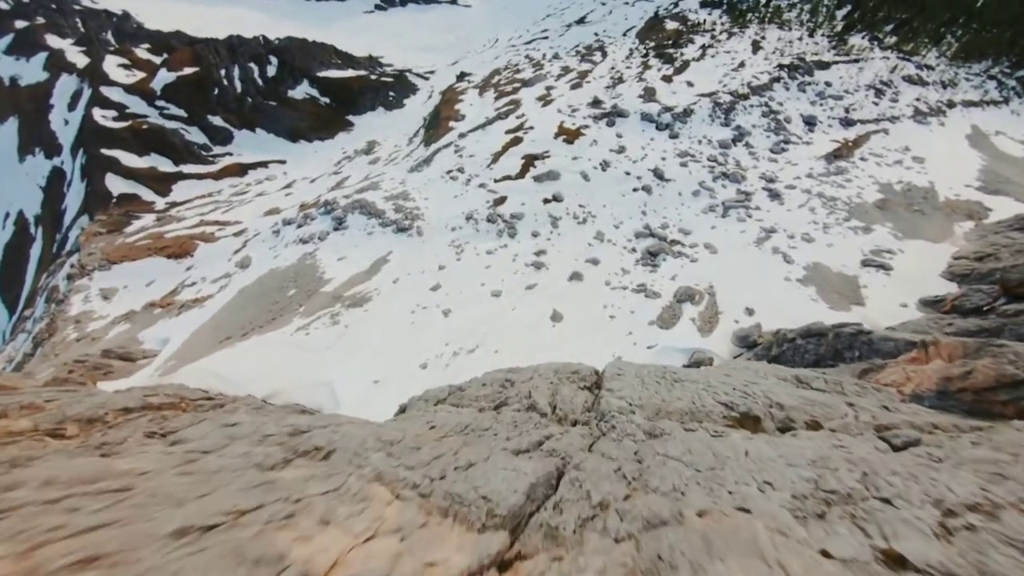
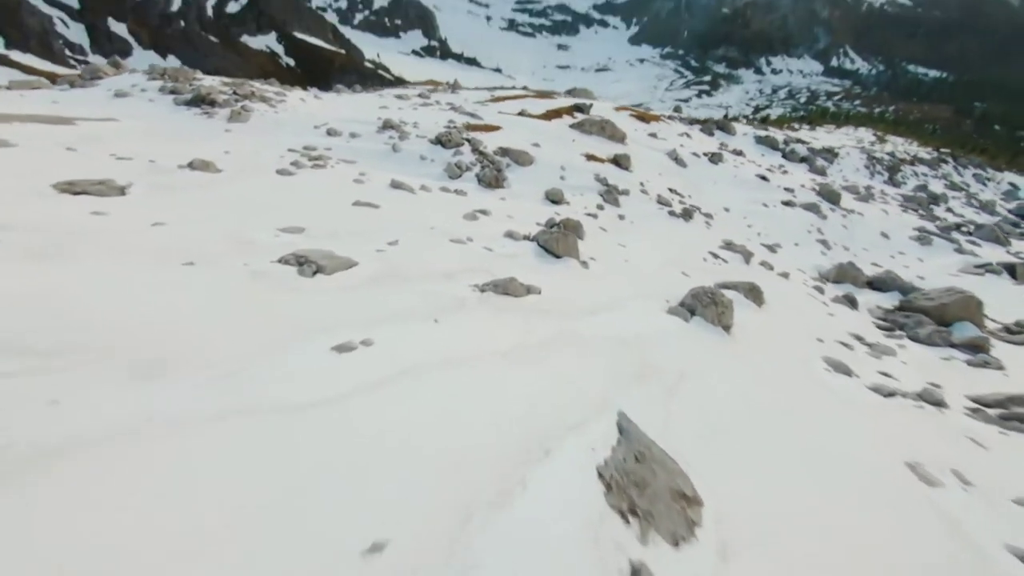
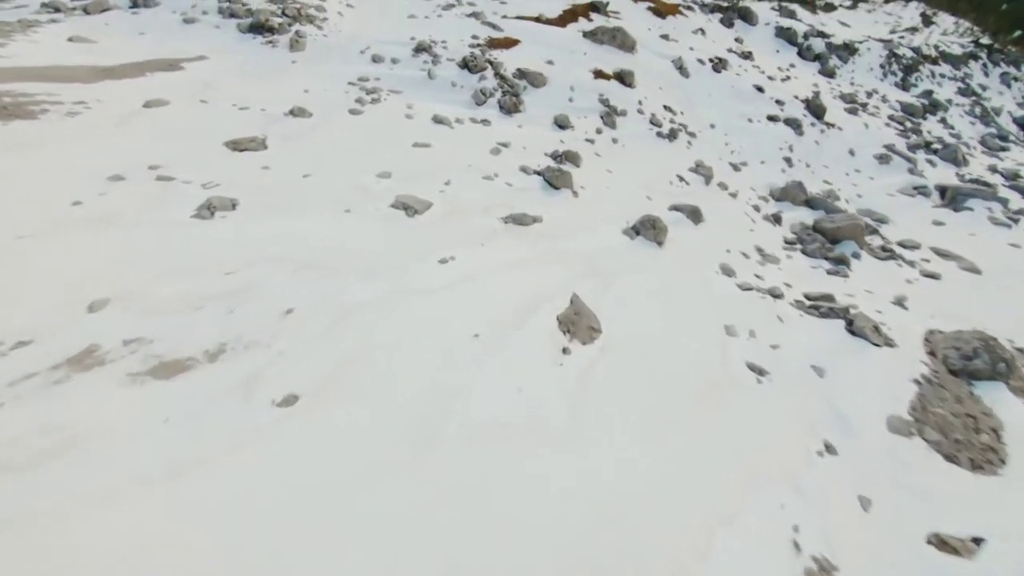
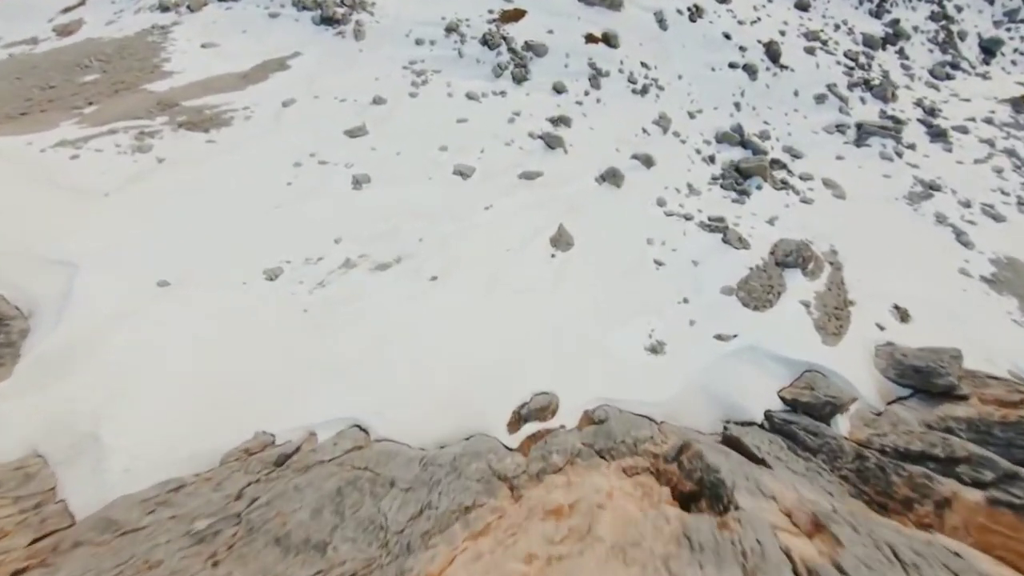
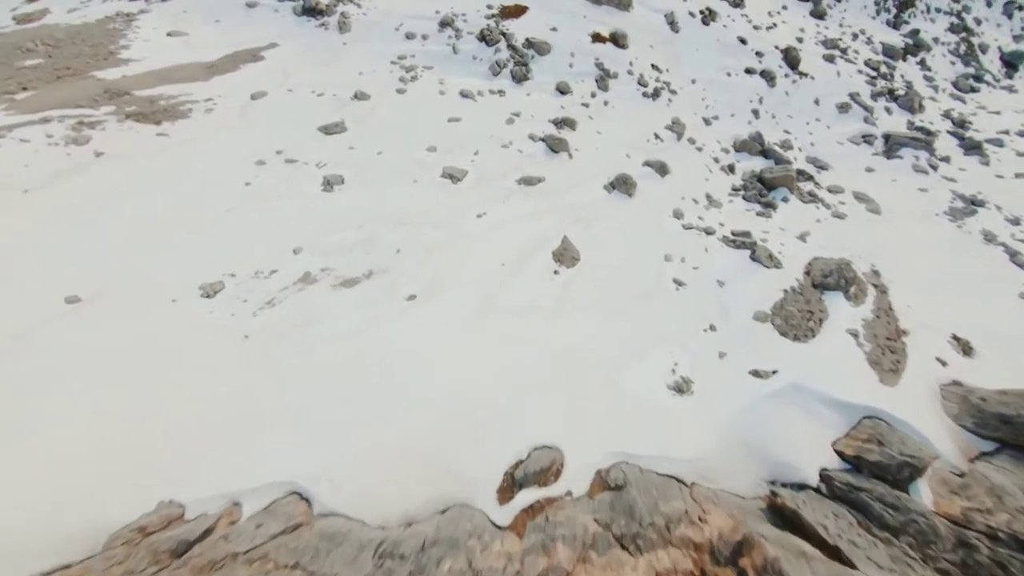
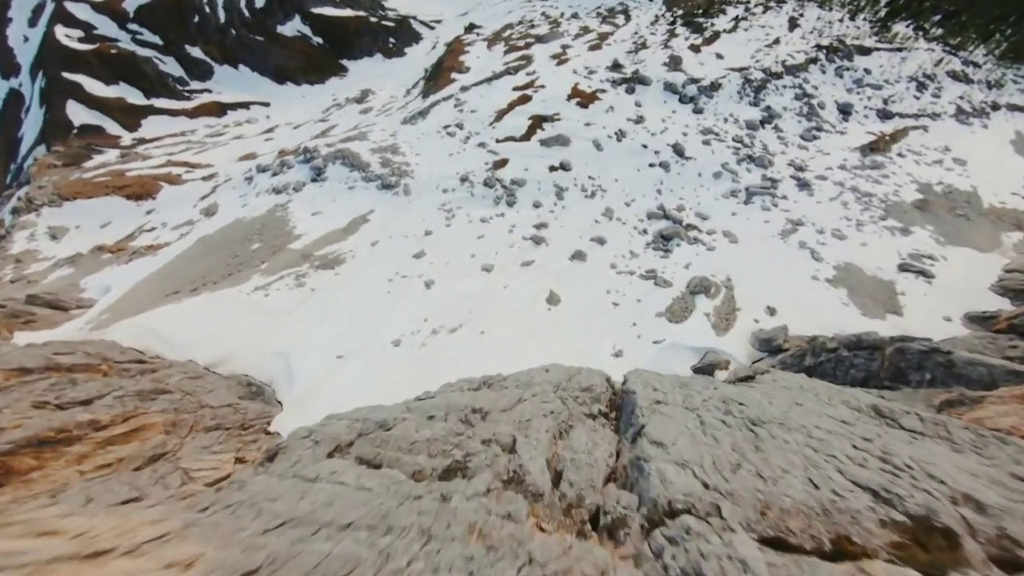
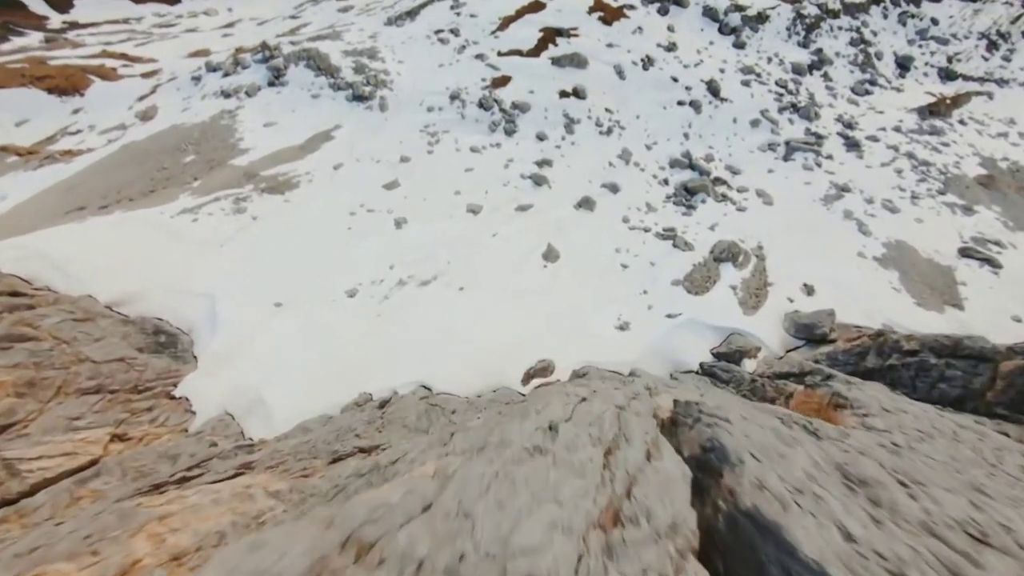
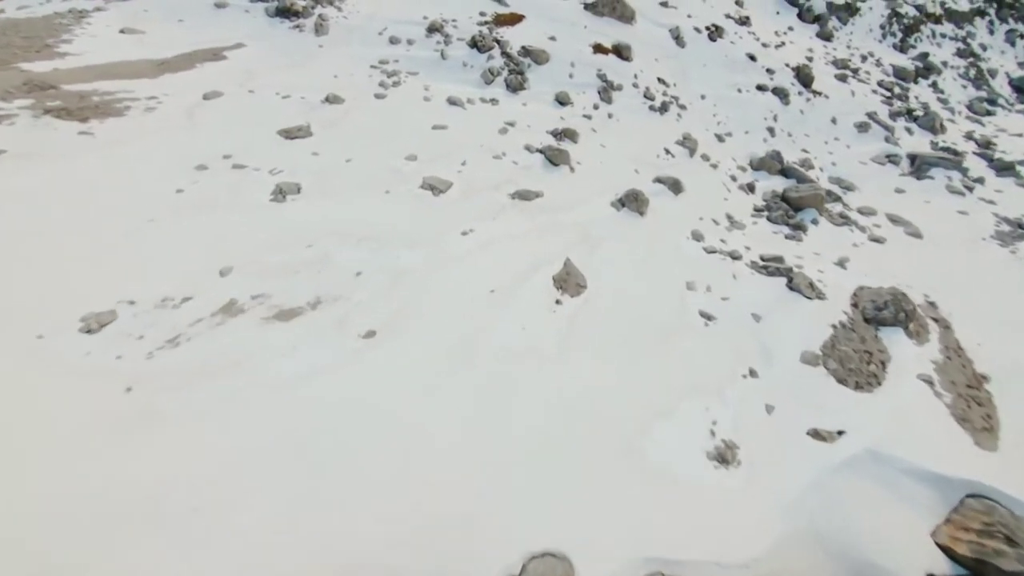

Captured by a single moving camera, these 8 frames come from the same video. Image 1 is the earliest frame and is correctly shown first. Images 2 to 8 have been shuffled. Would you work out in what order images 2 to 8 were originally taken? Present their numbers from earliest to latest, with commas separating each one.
6, 7, 4, 5, 8, 3, 2
